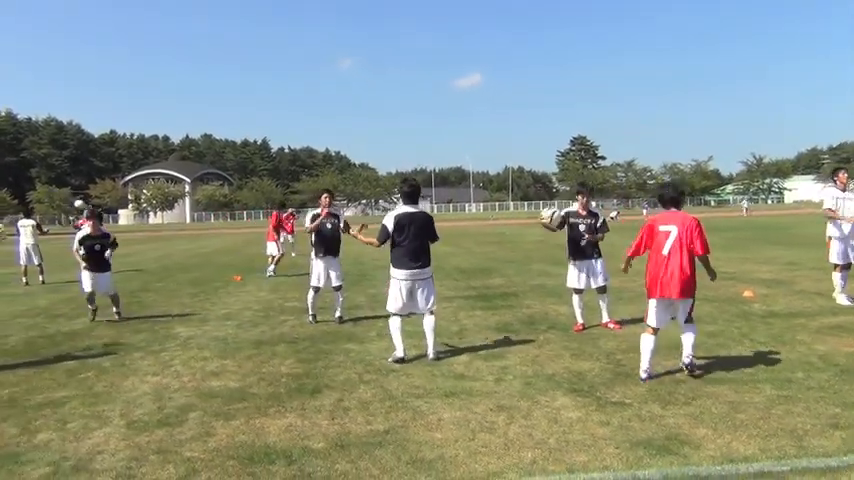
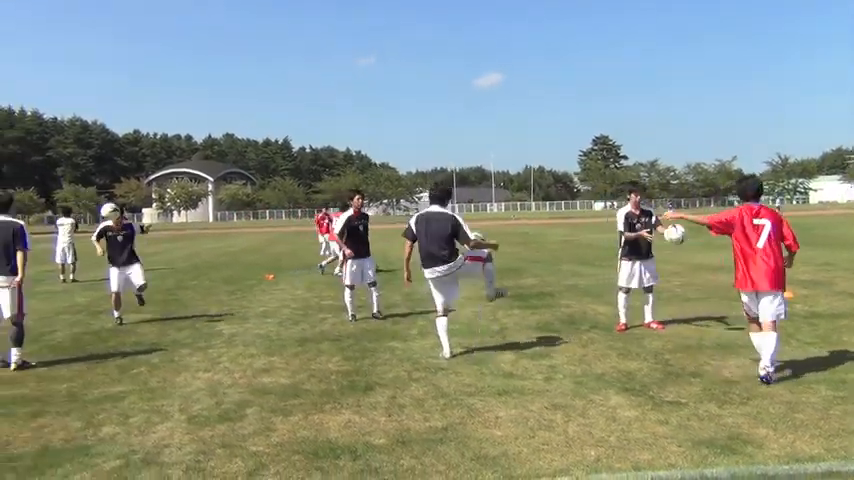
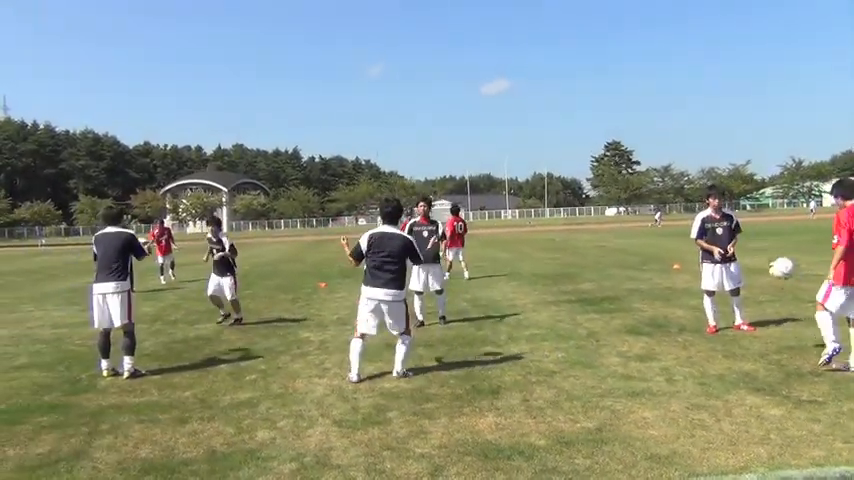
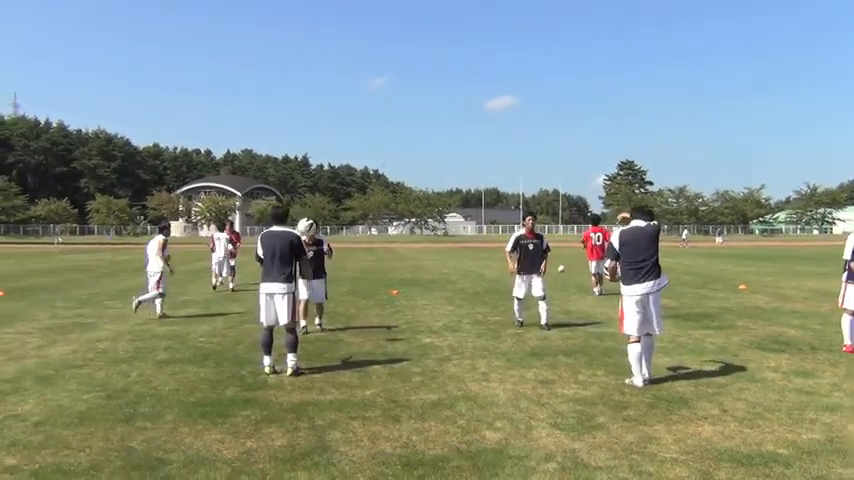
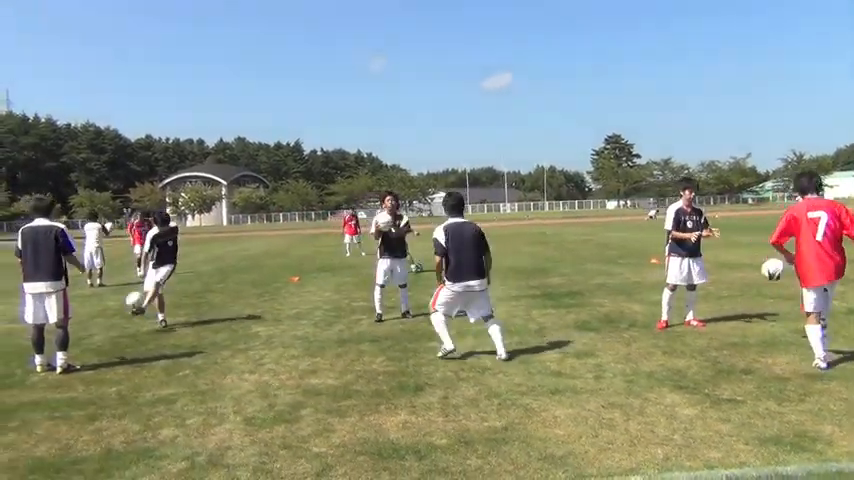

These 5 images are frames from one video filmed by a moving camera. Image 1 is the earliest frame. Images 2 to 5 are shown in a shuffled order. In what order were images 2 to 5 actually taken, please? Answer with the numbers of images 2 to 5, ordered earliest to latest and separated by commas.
2, 5, 3, 4
